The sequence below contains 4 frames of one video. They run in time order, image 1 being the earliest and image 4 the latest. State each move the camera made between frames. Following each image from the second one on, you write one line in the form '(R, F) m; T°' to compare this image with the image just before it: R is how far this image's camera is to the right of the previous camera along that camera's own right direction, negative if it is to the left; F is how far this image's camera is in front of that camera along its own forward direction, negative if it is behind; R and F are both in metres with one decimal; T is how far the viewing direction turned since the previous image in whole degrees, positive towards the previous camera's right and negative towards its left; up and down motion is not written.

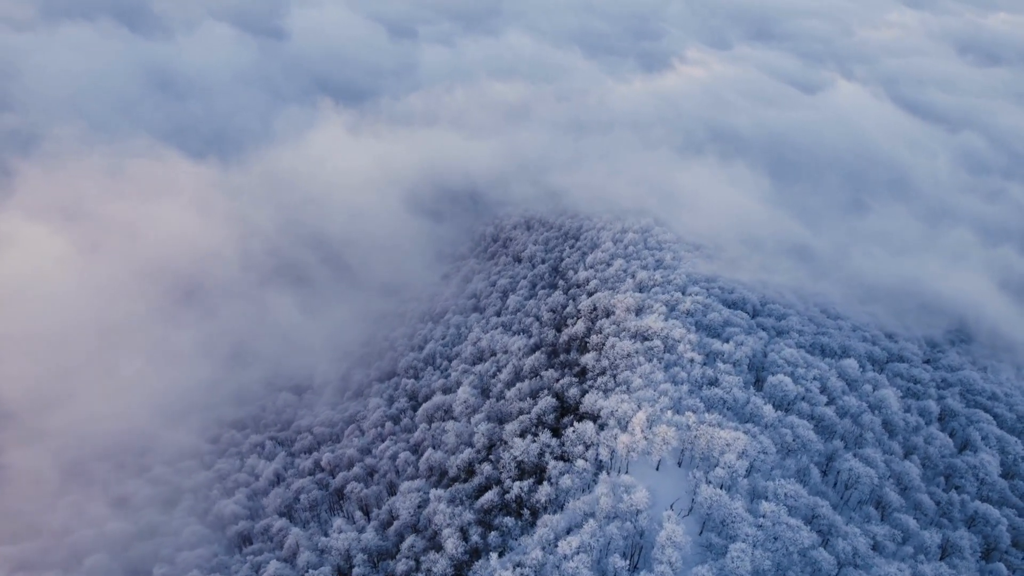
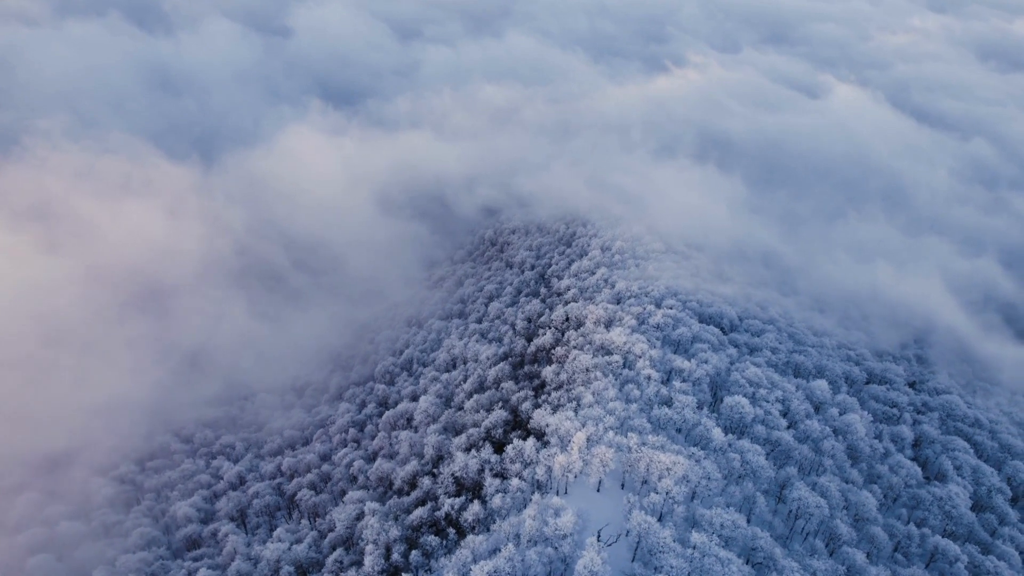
(+13.0, +2.4) m; -2°
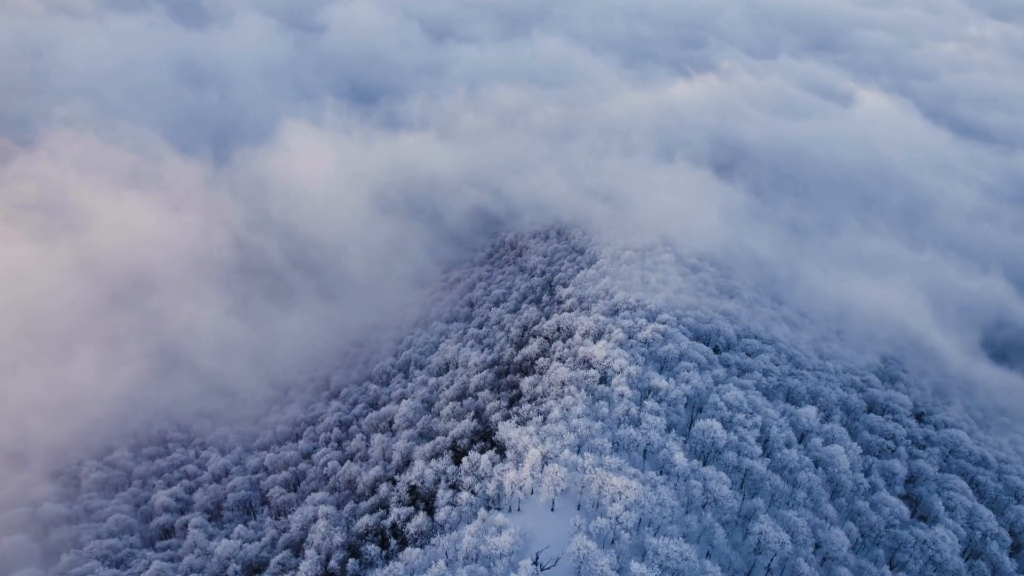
(+12.5, +2.0) m; -4°
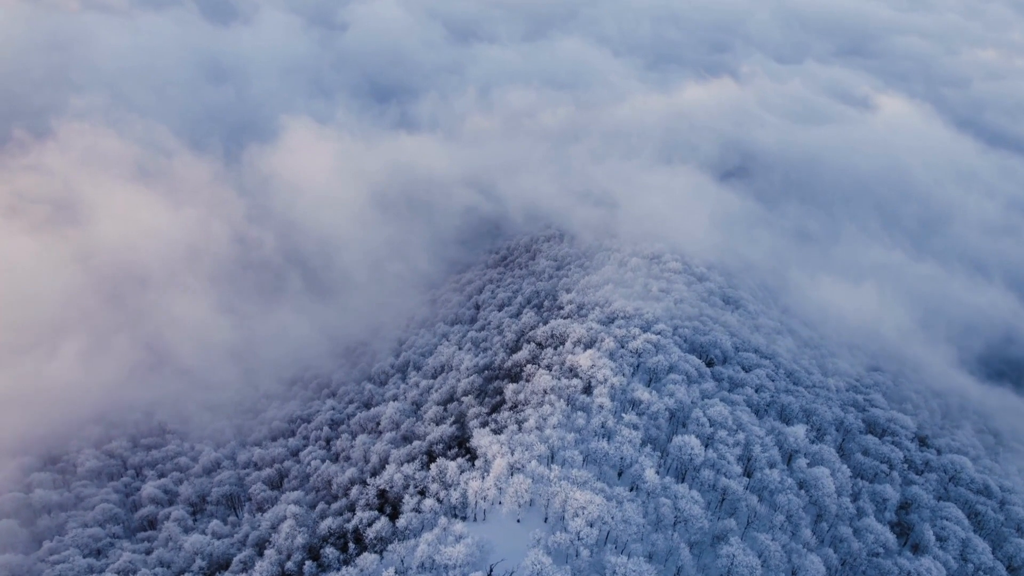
(+8.7, +1.3) m; -3°
